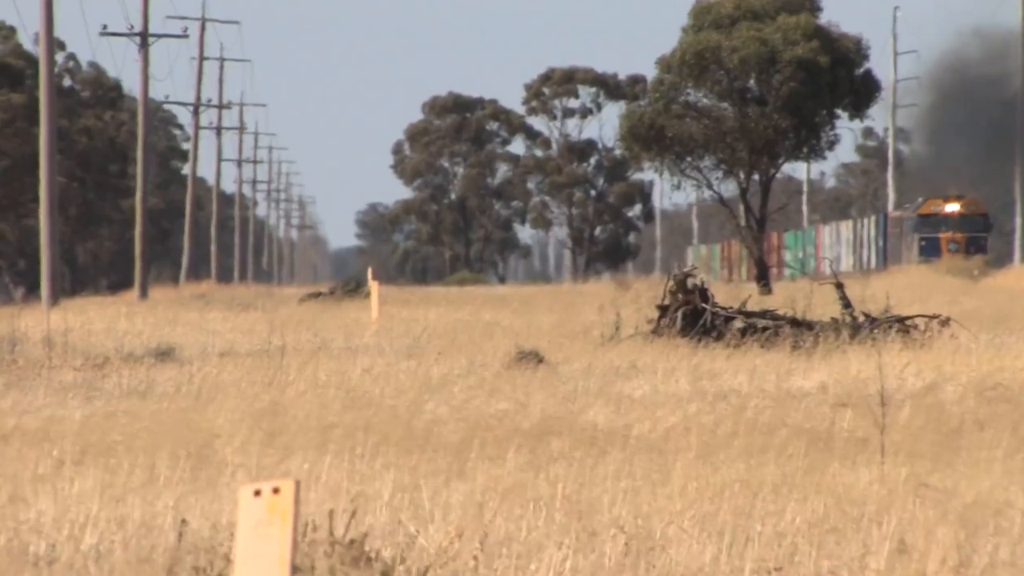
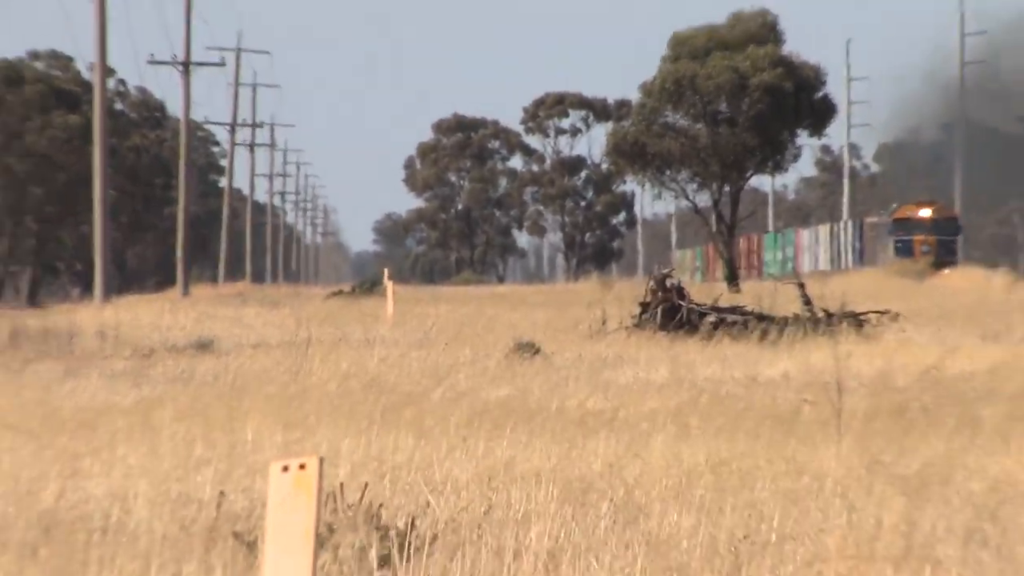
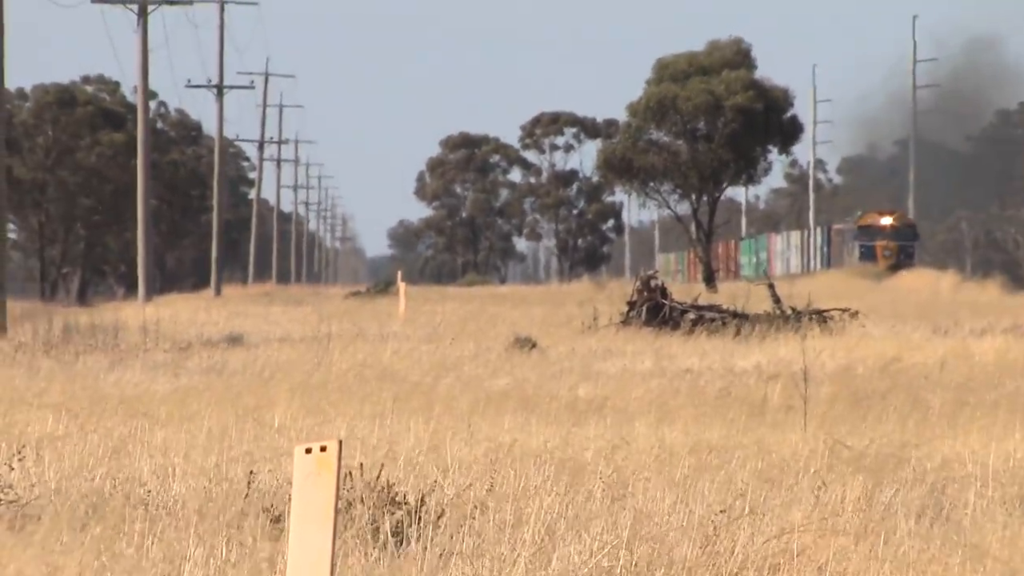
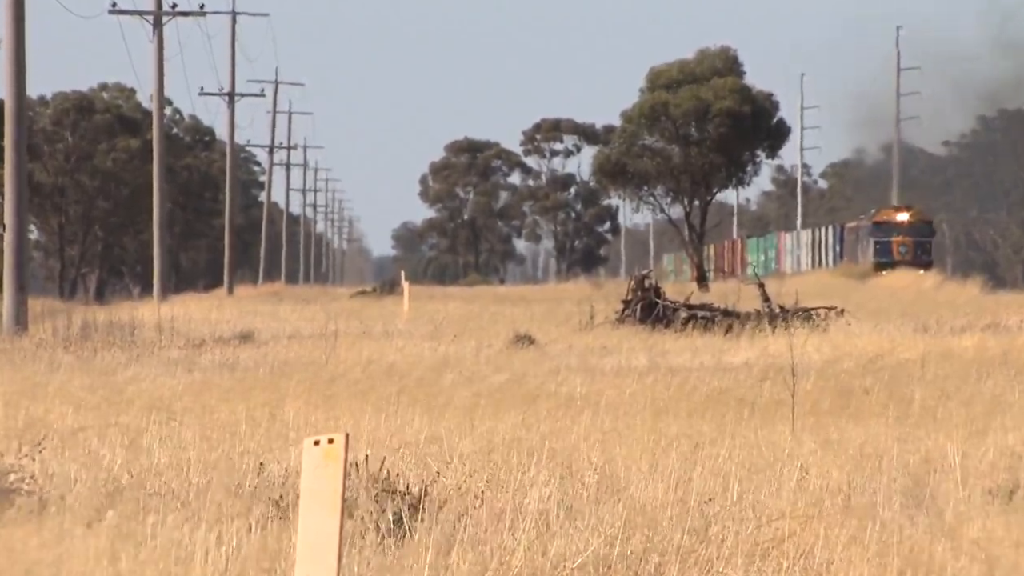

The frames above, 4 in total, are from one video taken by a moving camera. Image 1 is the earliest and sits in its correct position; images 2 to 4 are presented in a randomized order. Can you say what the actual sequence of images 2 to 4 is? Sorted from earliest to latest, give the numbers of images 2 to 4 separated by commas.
2, 3, 4
